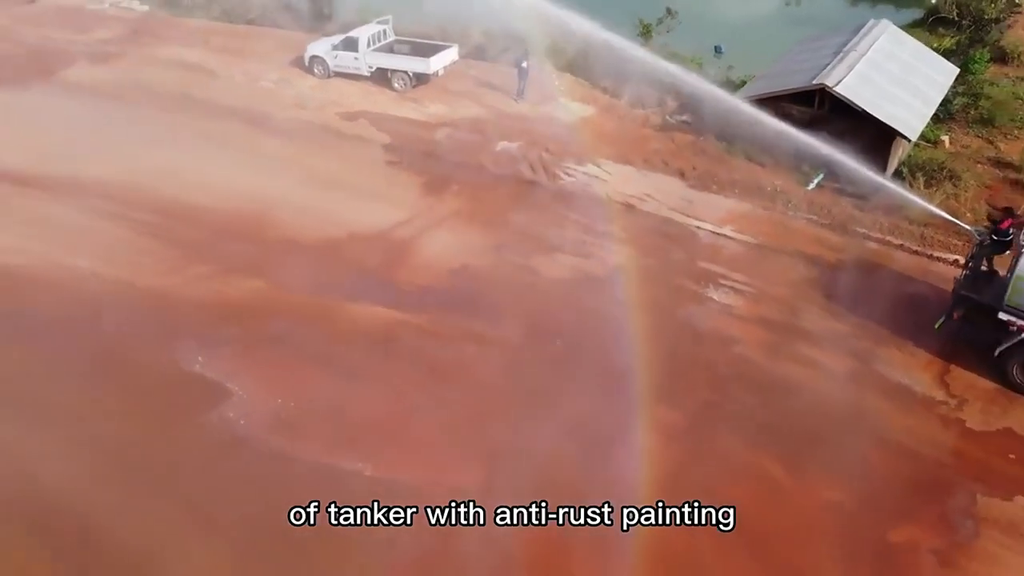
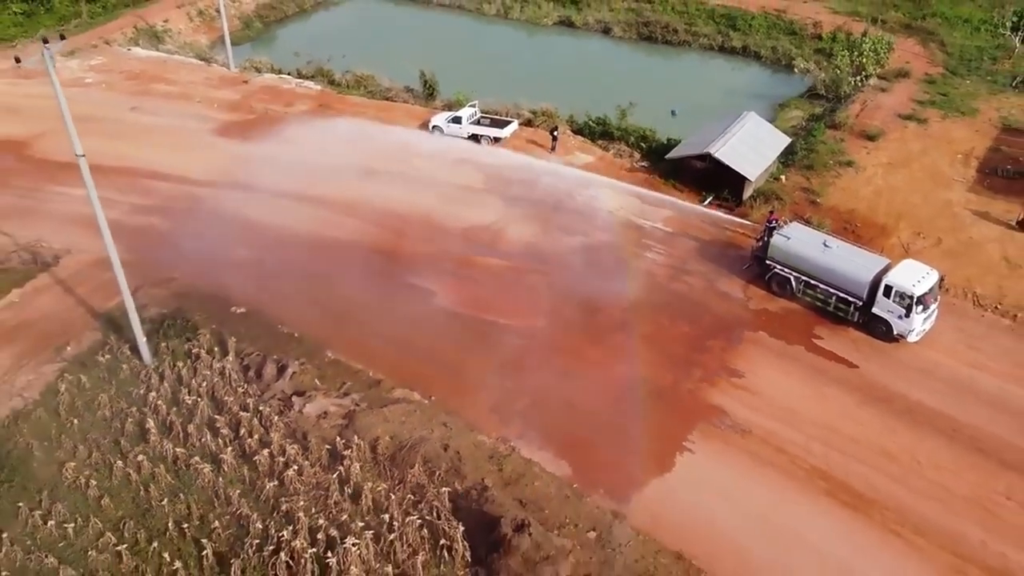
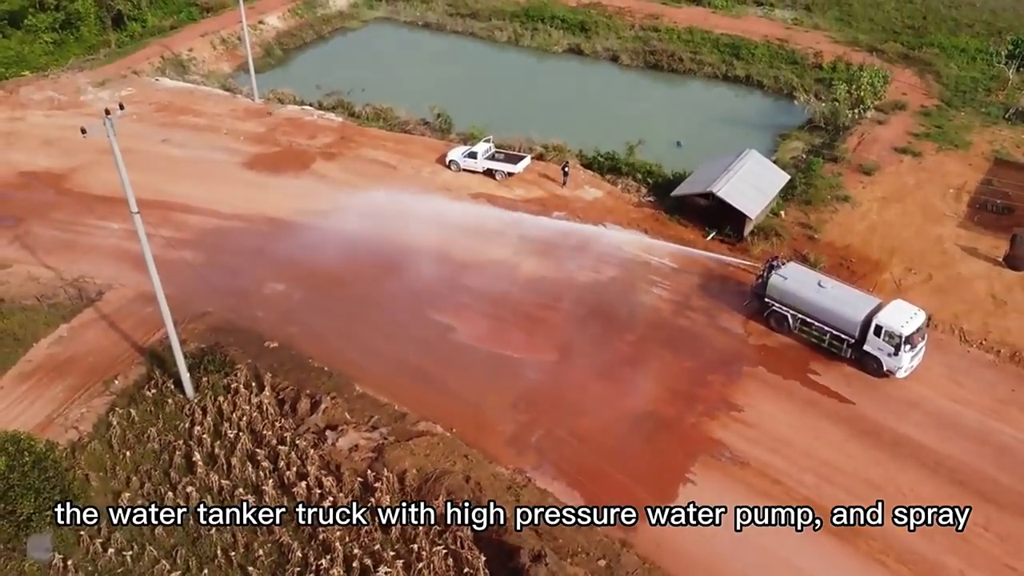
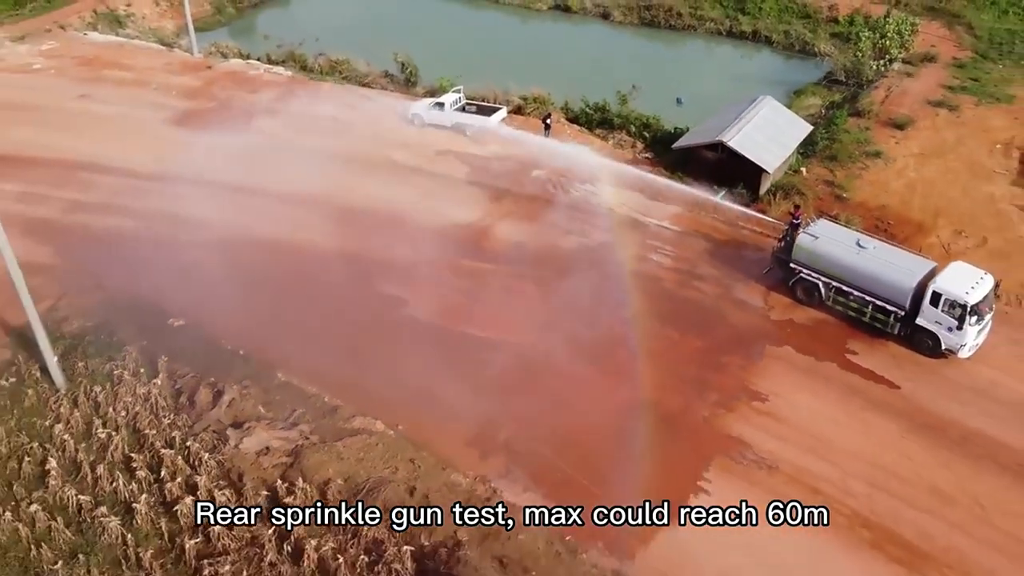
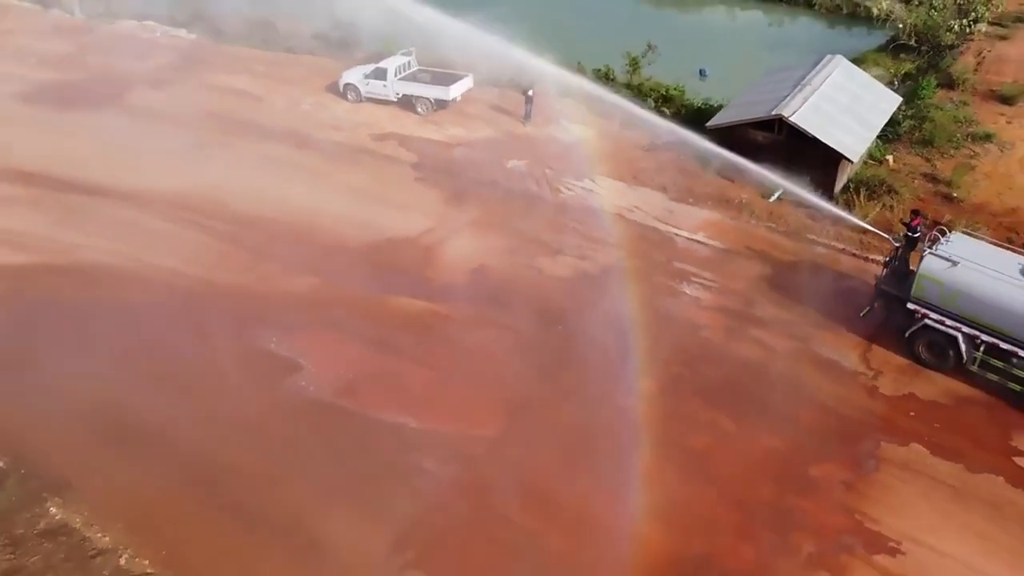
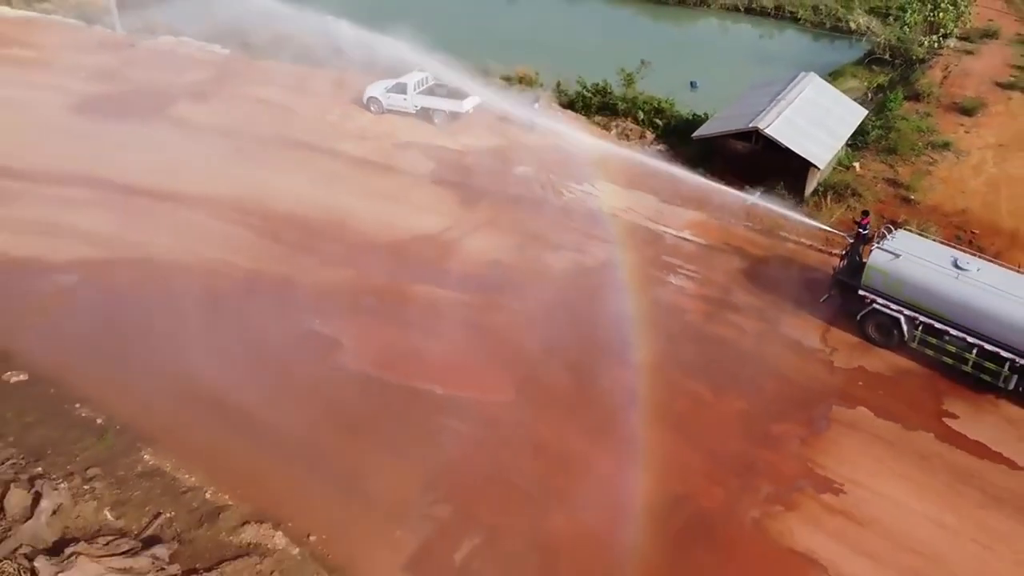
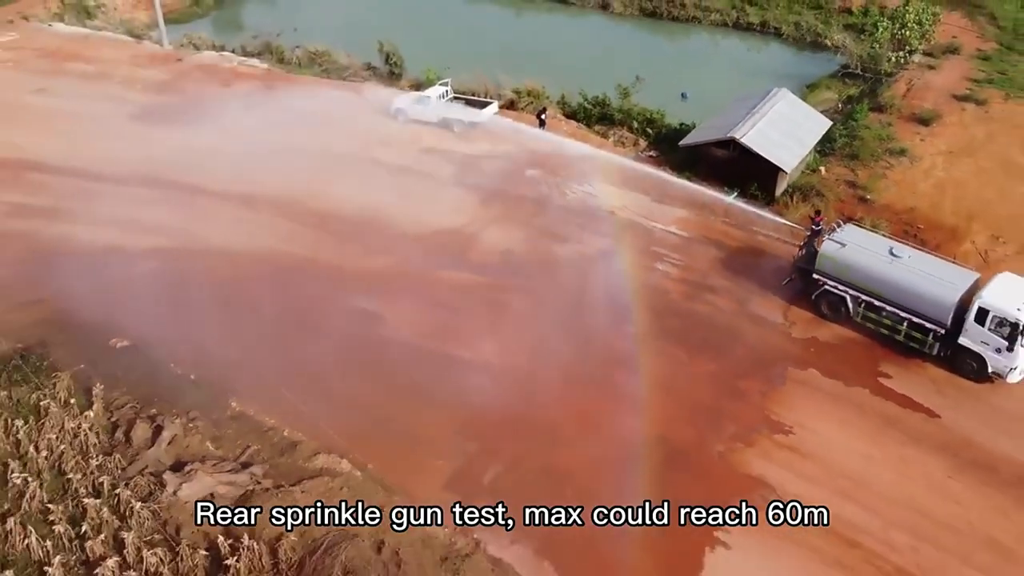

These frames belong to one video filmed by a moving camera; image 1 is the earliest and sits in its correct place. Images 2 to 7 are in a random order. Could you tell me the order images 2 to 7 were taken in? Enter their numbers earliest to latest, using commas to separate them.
5, 6, 7, 4, 2, 3
